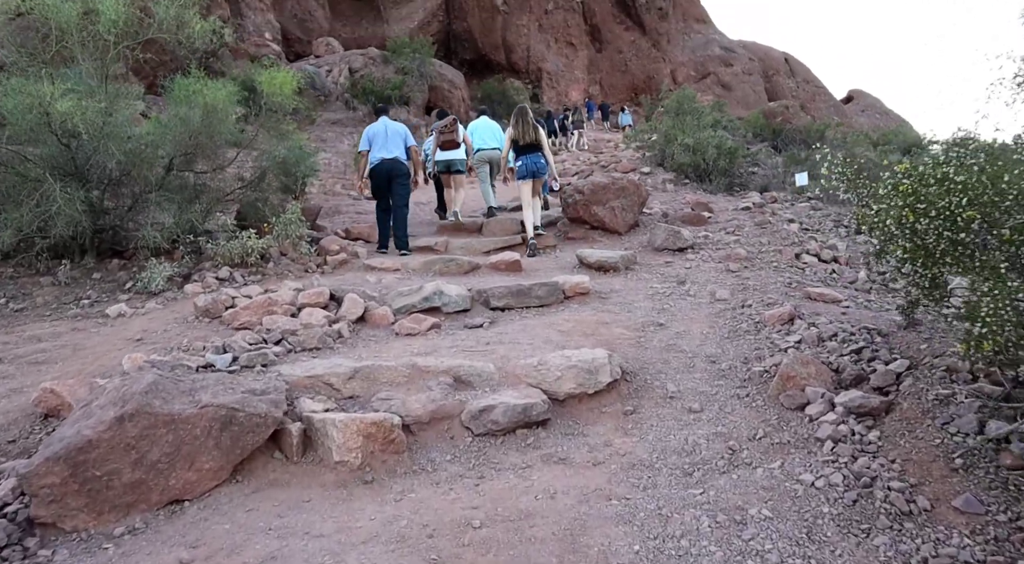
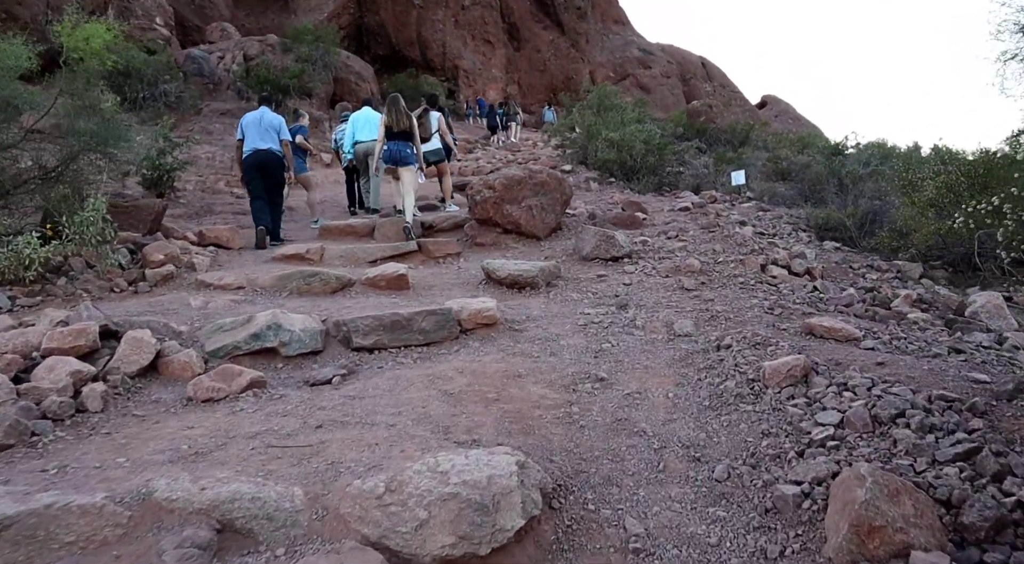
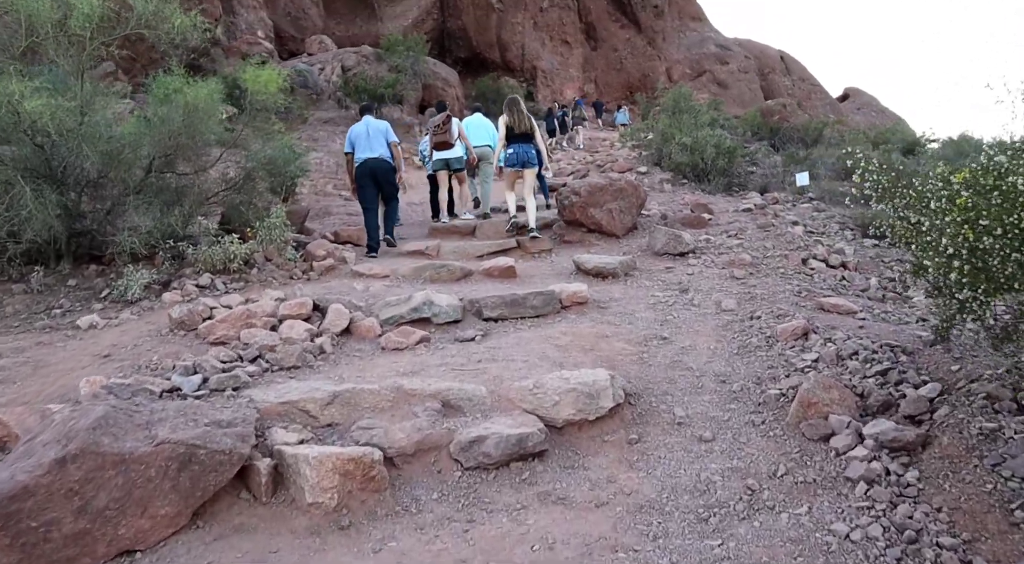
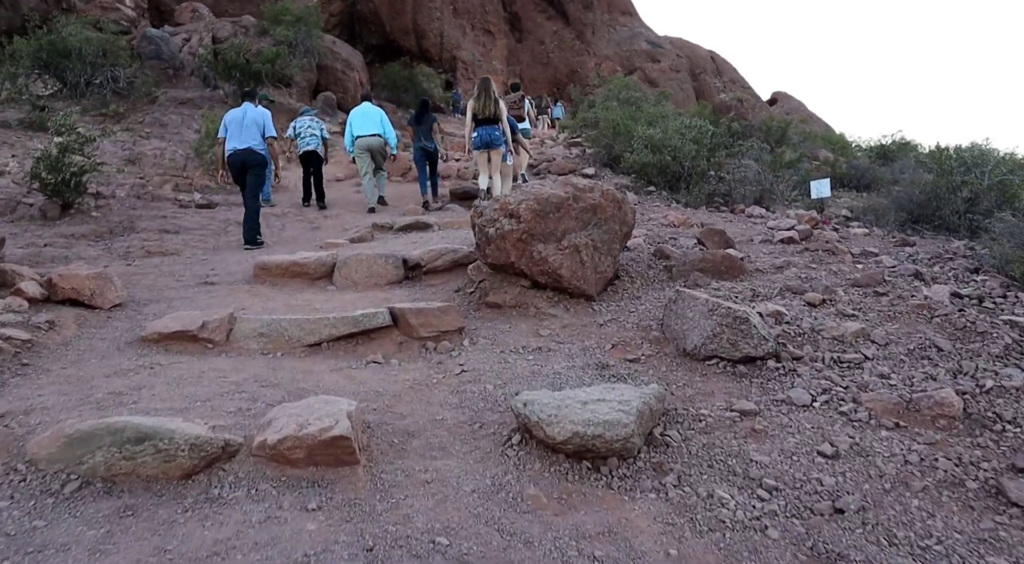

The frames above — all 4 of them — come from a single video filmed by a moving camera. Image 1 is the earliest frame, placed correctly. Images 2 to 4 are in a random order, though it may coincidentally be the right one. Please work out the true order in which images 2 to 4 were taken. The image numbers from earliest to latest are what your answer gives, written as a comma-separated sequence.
3, 2, 4
